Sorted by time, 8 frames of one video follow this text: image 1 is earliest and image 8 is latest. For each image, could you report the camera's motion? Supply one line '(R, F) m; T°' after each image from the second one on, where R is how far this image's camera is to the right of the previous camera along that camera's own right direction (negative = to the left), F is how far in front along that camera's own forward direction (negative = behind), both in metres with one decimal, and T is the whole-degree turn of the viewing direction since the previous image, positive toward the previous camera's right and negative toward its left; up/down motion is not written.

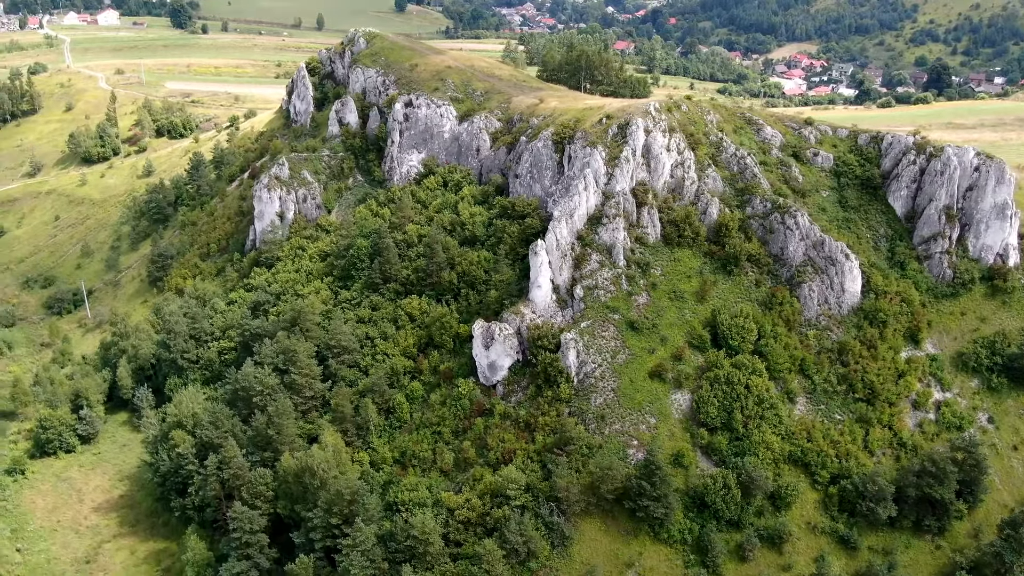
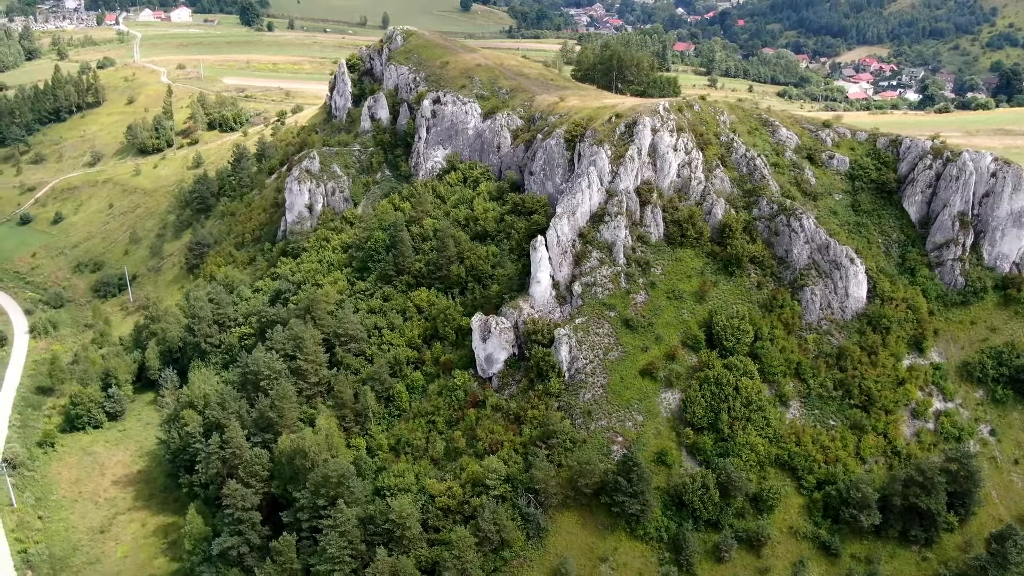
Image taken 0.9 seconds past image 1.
(+3.8, -0.8) m; -4°
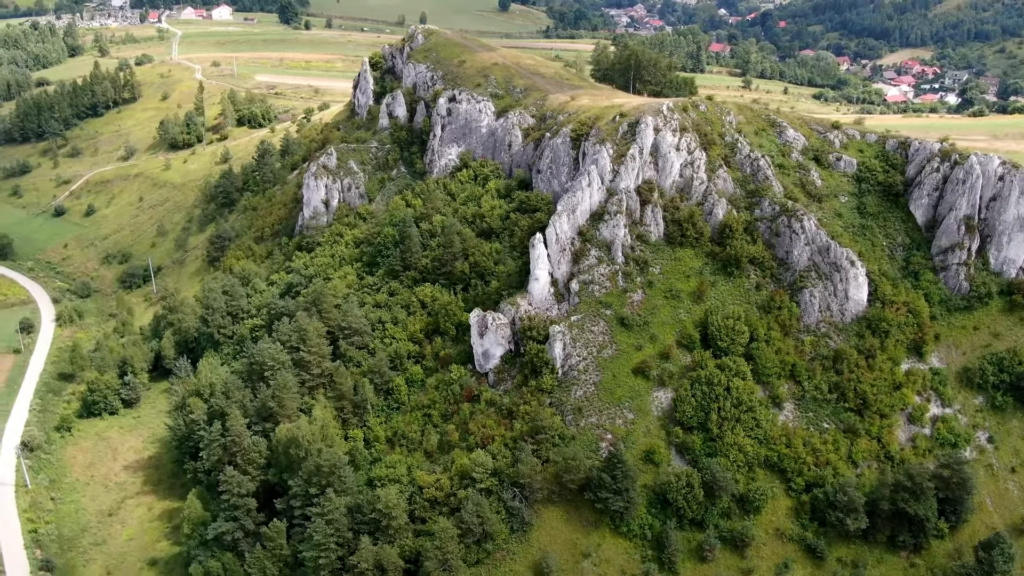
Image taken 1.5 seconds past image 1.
(+2.4, -0.6) m; -2°
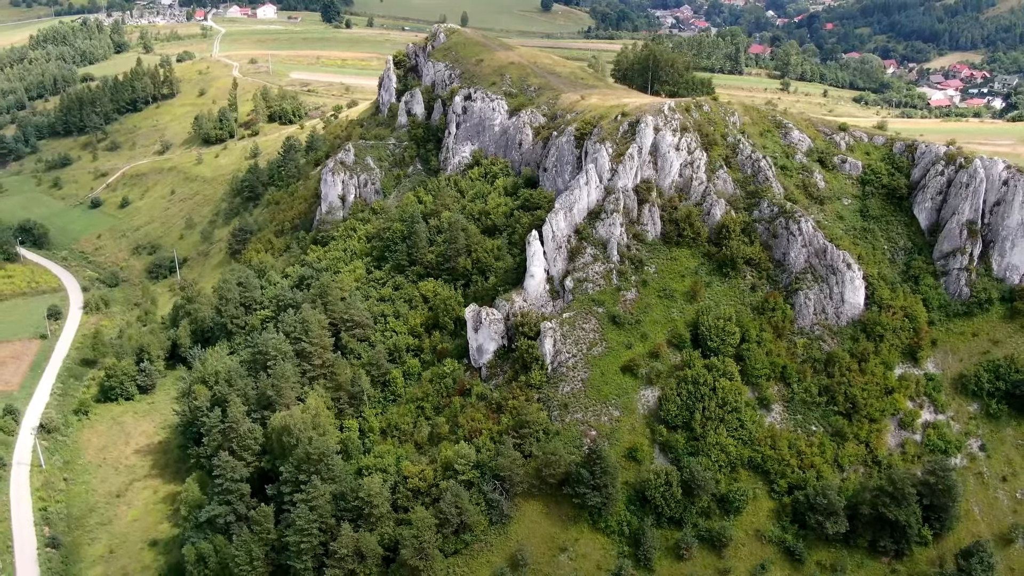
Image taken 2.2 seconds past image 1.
(+3.0, -0.7) m; -3°
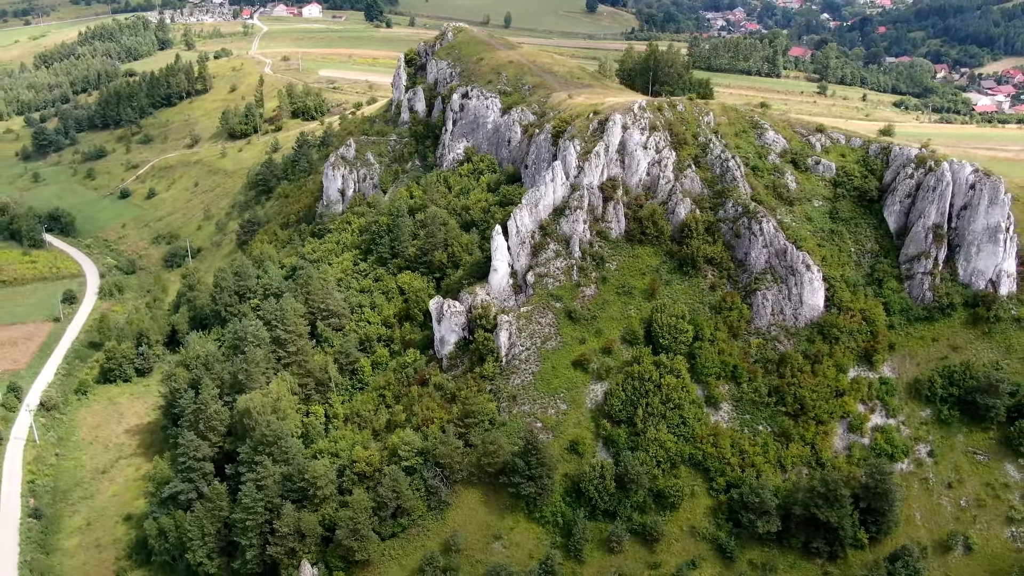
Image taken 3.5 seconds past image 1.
(+6.0, -0.7) m; -3°
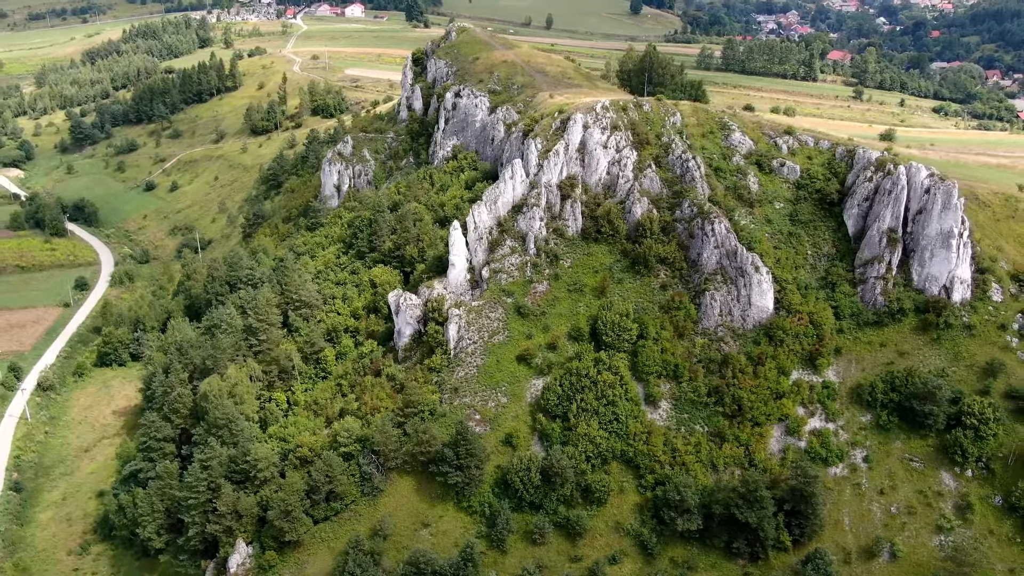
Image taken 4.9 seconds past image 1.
(+6.6, -0.6) m; -3°
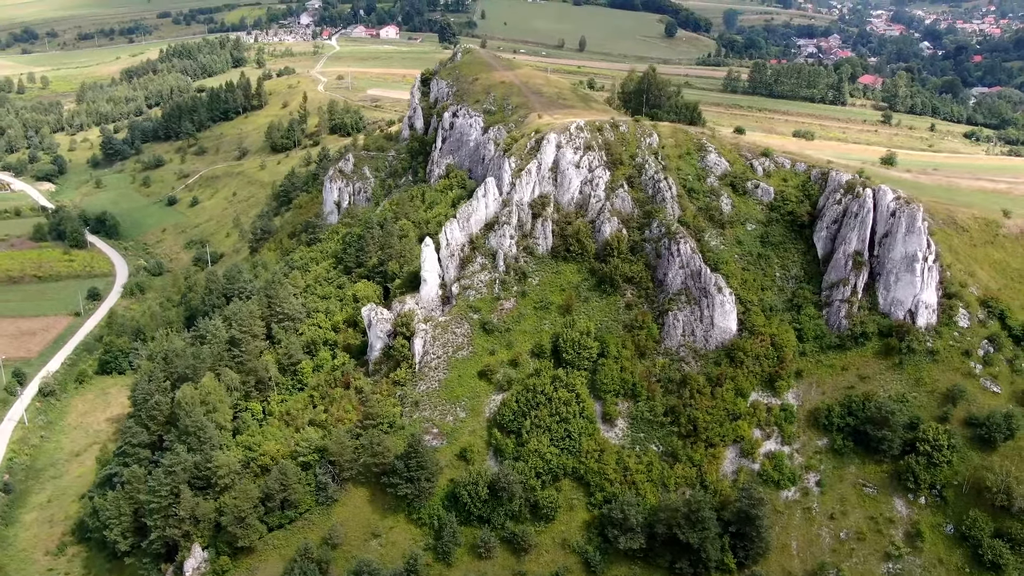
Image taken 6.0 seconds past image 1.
(+4.9, -0.7) m; -2°
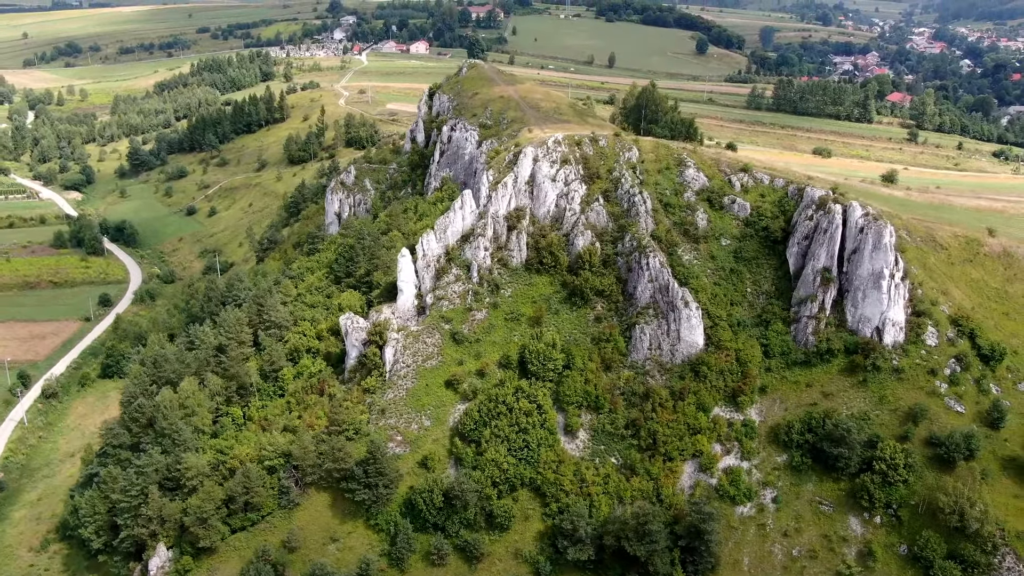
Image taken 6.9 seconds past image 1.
(+4.4, -0.6) m; -2°
